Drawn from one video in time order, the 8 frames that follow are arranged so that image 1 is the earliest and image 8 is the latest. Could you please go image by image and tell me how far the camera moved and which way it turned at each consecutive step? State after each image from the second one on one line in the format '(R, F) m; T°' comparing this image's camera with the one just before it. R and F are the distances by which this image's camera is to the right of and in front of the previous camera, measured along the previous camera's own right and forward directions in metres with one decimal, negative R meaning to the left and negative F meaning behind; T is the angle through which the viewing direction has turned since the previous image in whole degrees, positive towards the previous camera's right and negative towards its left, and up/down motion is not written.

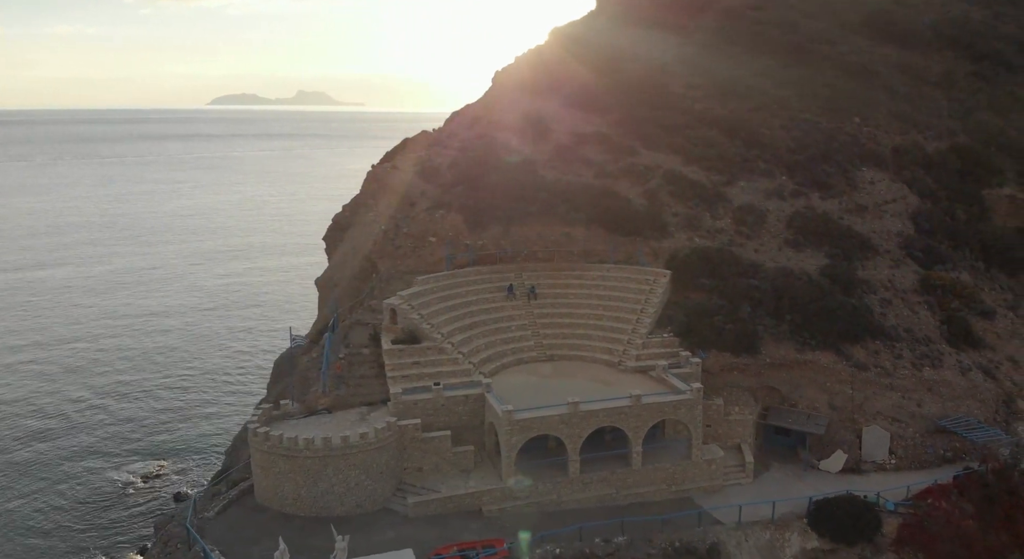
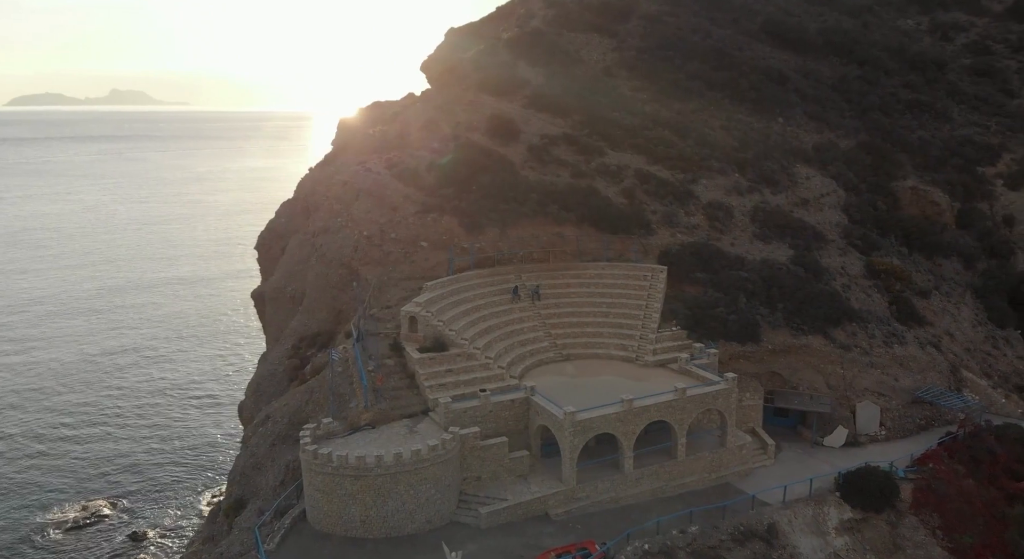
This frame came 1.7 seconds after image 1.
(-5.1, +0.7) m; +10°
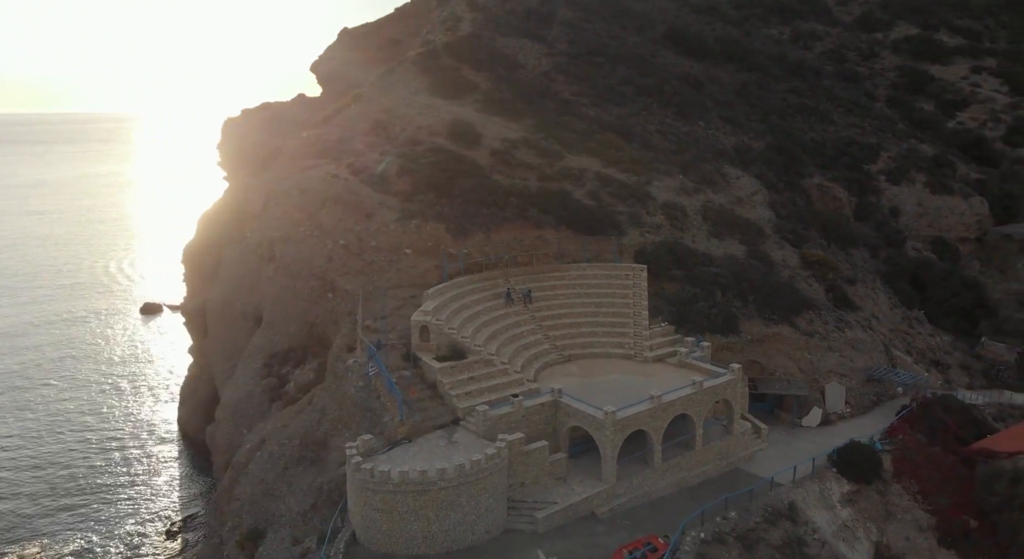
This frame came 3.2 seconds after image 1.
(-4.6, +0.3) m; +10°
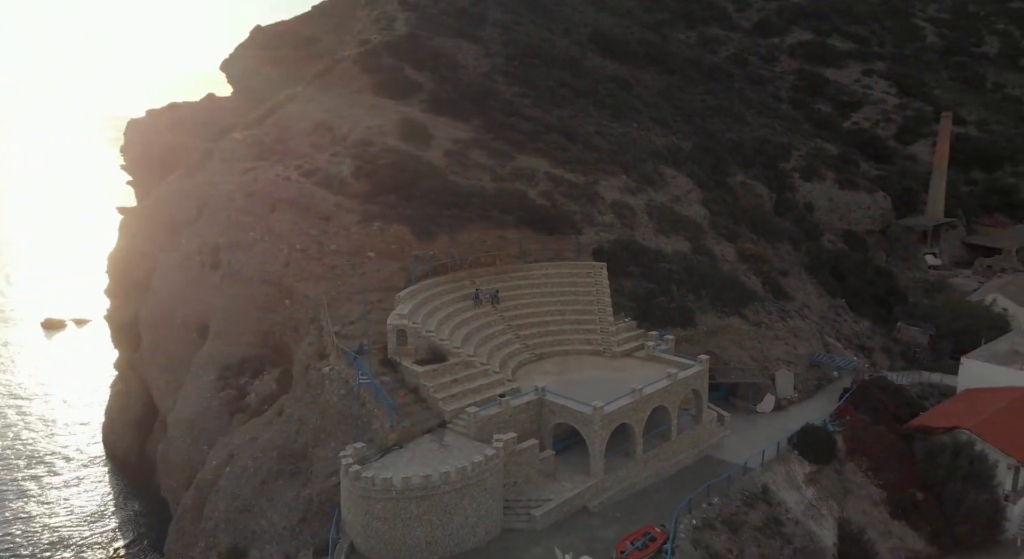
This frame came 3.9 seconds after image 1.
(-2.2, +0.1) m; +7°
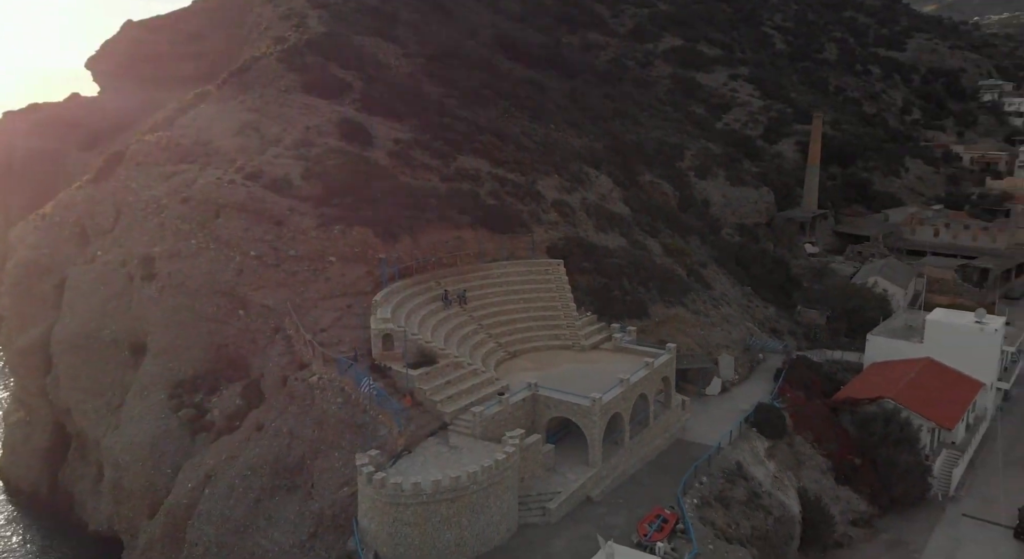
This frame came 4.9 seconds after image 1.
(-3.6, +0.1) m; +10°
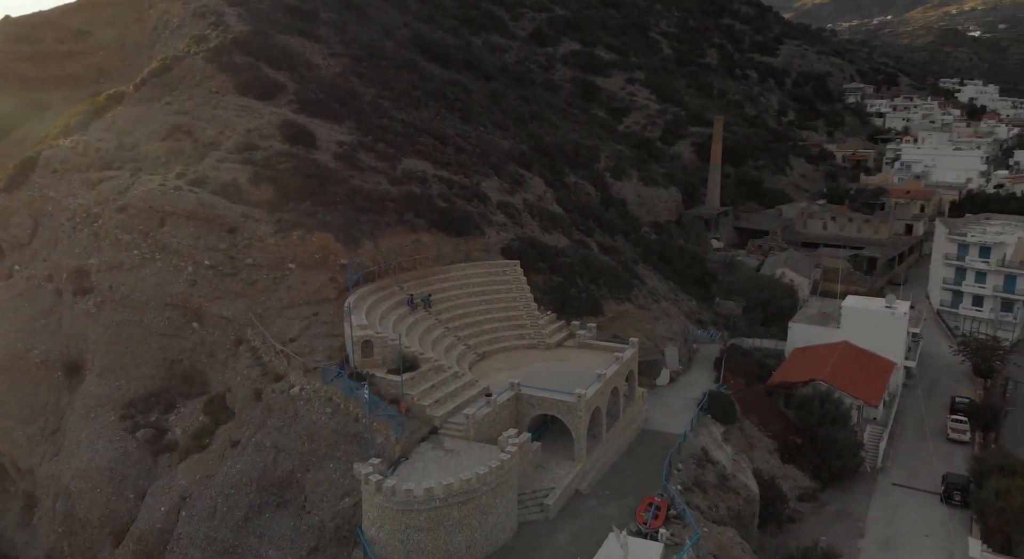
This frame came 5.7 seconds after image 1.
(-2.6, 0.0) m; +8°
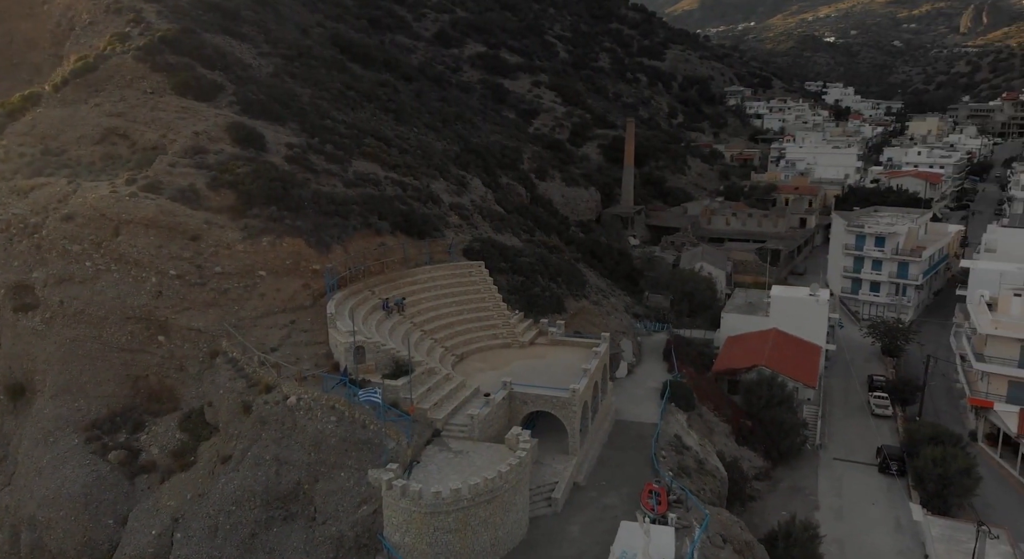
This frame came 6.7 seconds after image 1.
(-2.9, -0.1) m; +8°
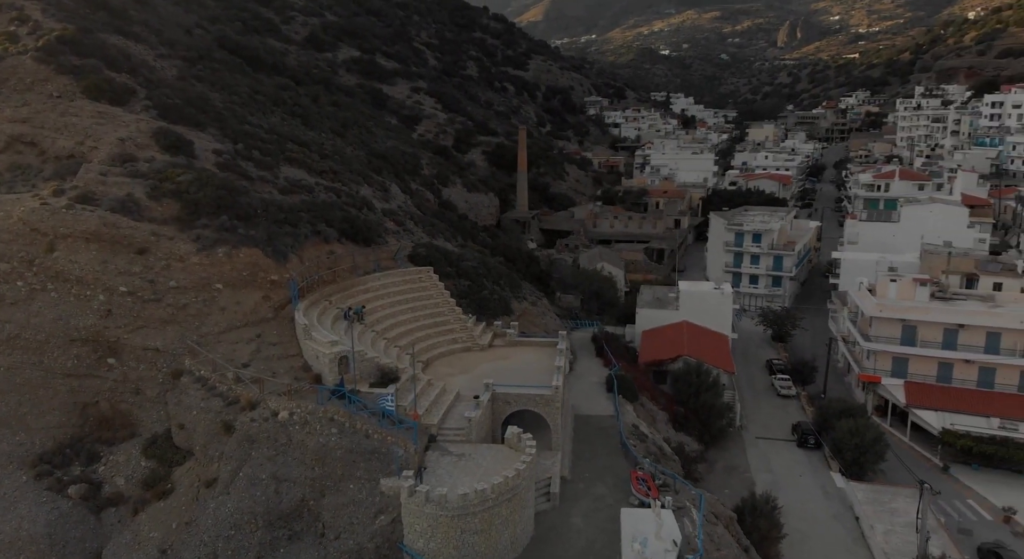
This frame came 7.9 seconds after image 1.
(-3.5, -0.1) m; +10°
